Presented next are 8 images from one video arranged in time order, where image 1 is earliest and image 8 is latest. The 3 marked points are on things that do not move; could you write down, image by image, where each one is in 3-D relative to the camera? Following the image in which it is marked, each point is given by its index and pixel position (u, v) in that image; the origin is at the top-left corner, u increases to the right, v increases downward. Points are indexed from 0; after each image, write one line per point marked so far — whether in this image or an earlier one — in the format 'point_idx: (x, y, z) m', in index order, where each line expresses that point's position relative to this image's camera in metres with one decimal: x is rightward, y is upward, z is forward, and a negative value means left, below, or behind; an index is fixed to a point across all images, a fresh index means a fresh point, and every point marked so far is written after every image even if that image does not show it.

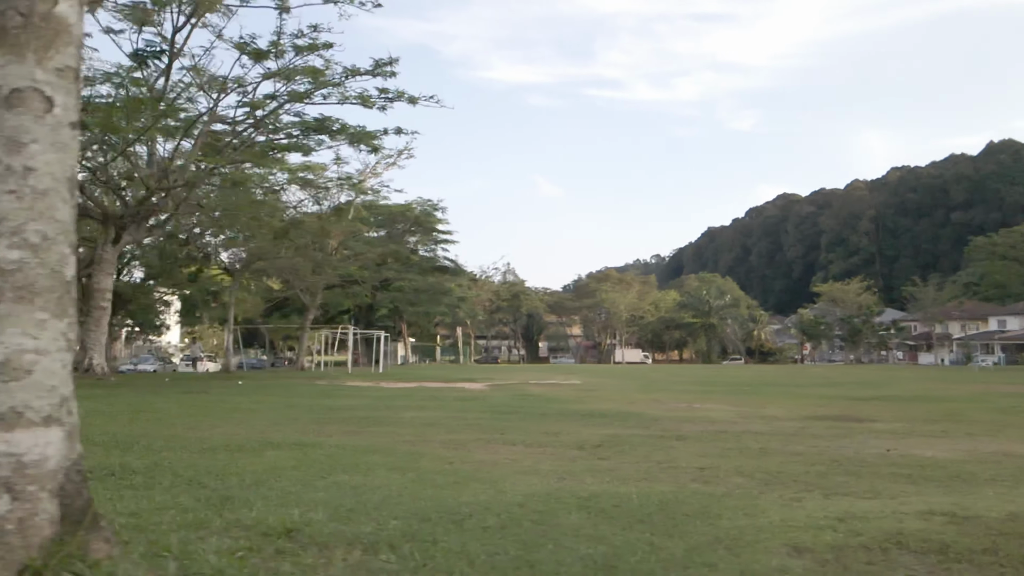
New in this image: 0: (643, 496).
0: (+0.9, -1.6, +5.9) m
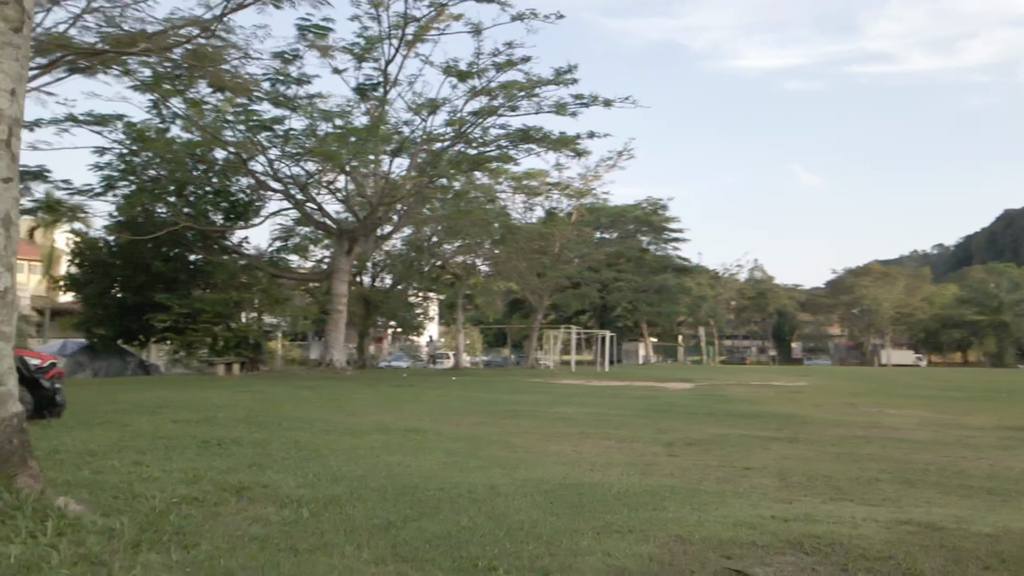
0: (+1.0, -1.6, +6.0) m
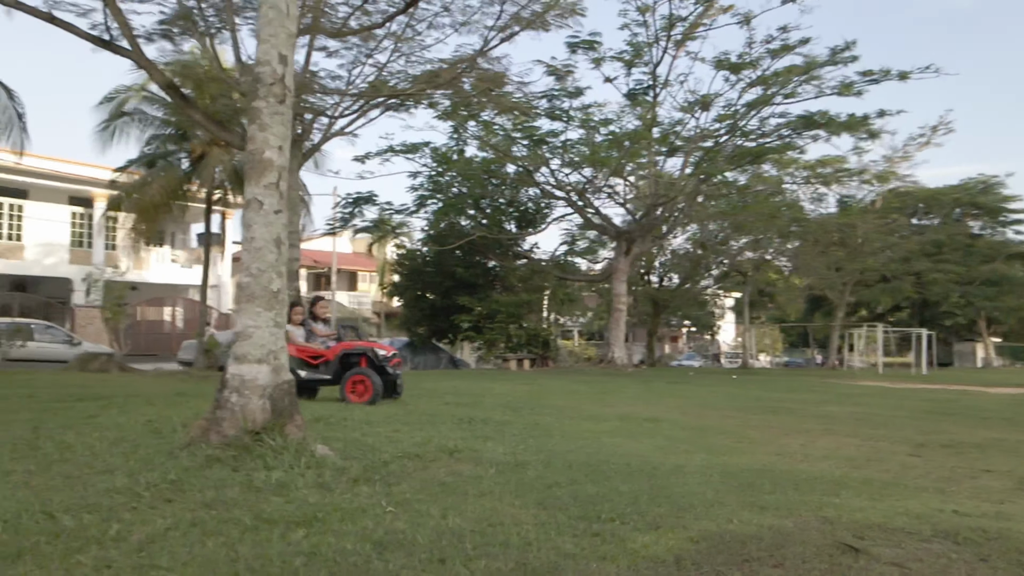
0: (+2.5, -1.5, +5.9) m
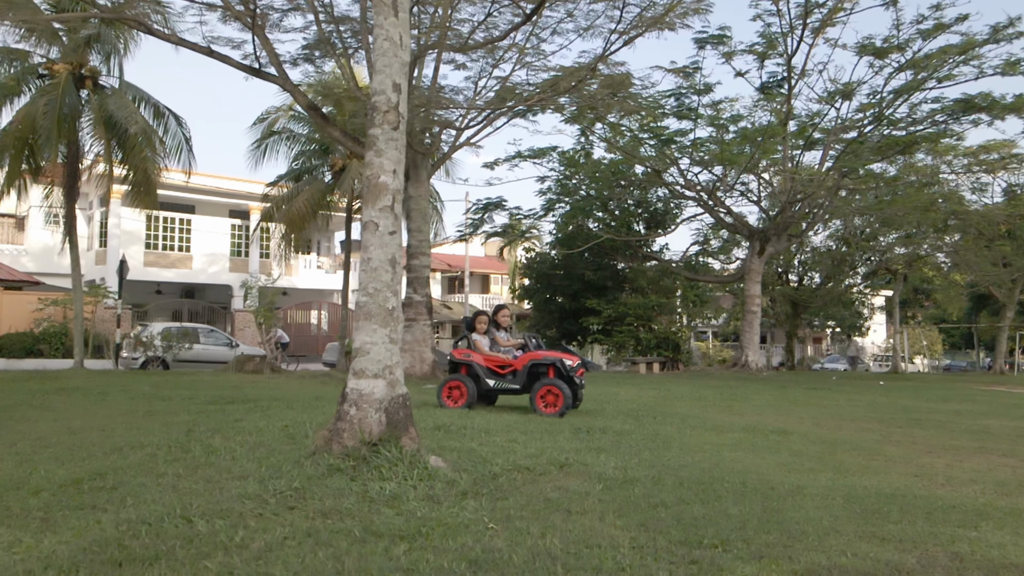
0: (+3.4, -1.6, +5.4) m
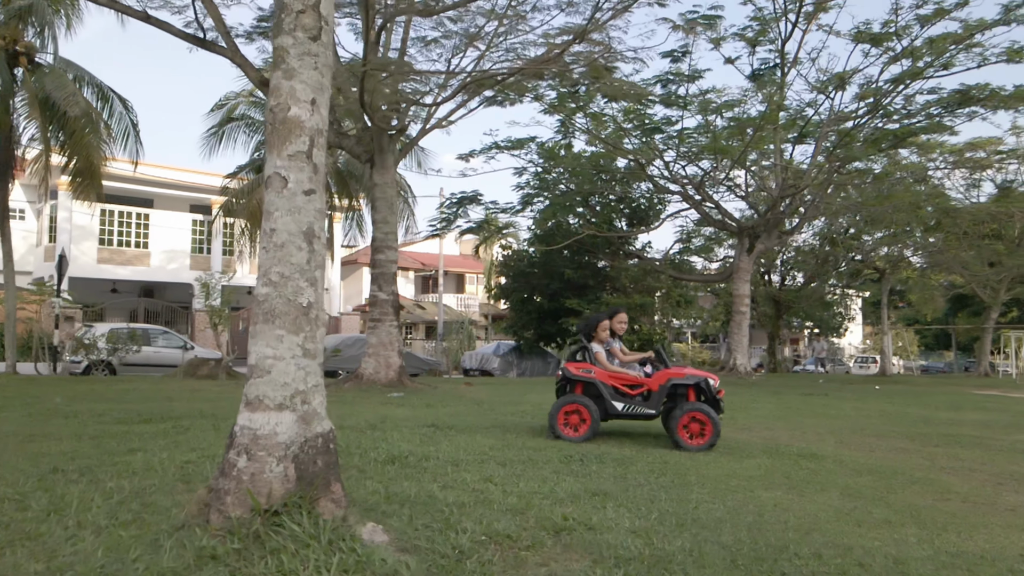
0: (+3.2, -1.5, +3.8) m
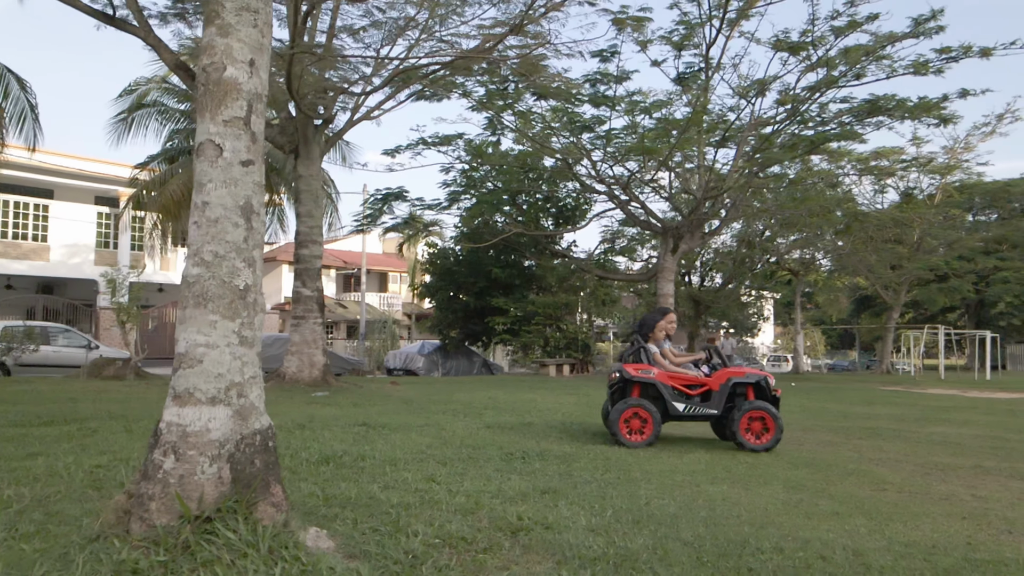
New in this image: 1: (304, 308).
0: (+3.0, -1.4, +3.9) m
1: (-4.4, -0.4, +16.0) m
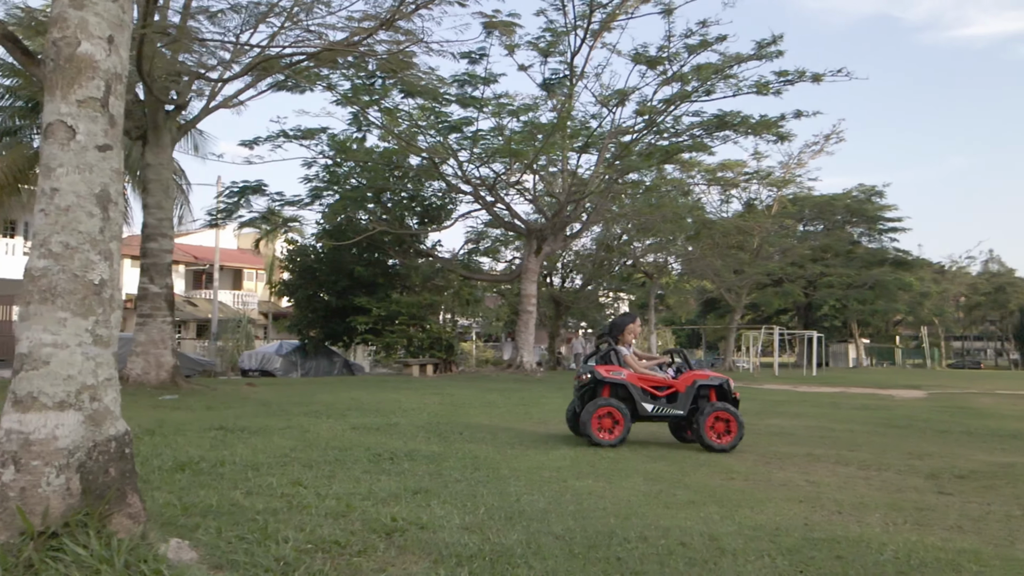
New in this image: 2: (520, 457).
0: (+2.3, -1.5, +4.4) m
1: (-7.2, -0.4, +15.0) m
2: (+0.1, -1.7, +7.4) m
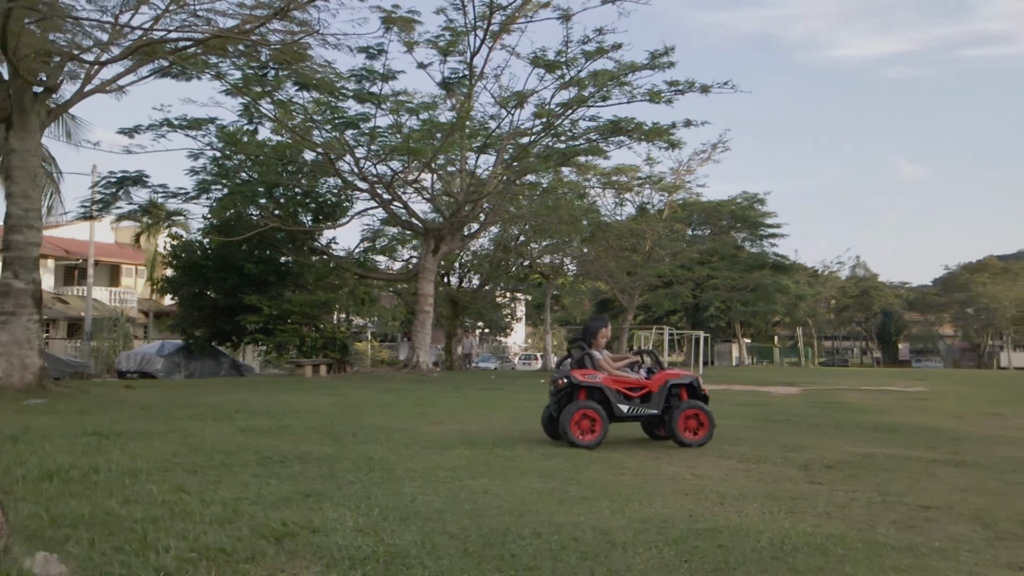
0: (+1.7, -1.5, +4.6) m
1: (-9.2, -0.3, +13.9) m
2: (-1.0, -1.7, +7.4) m
